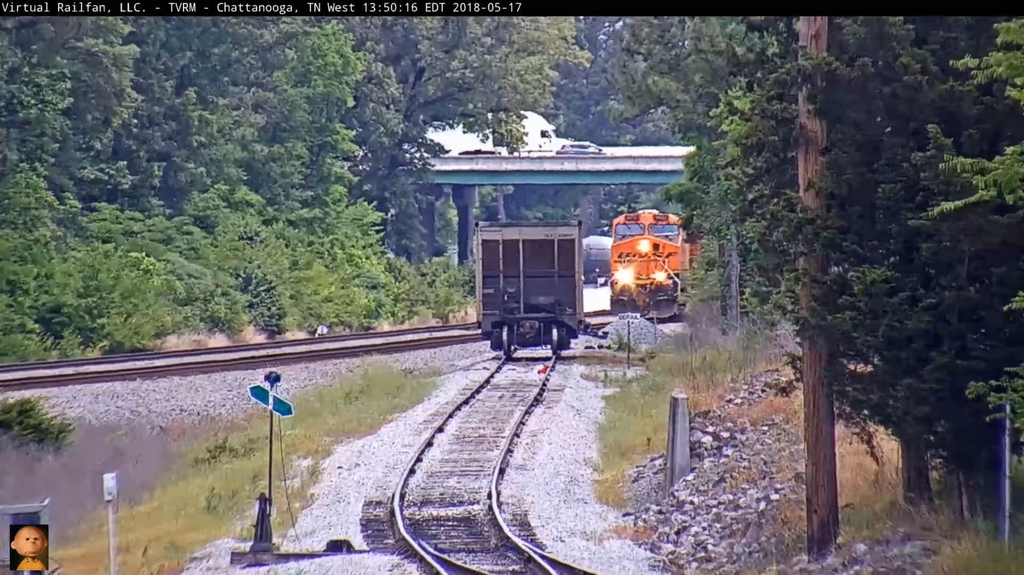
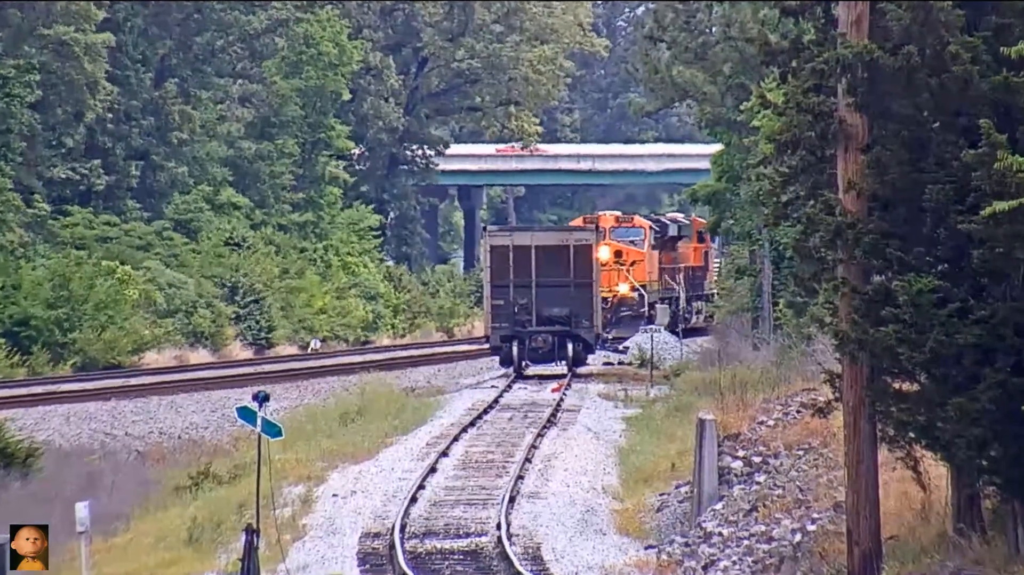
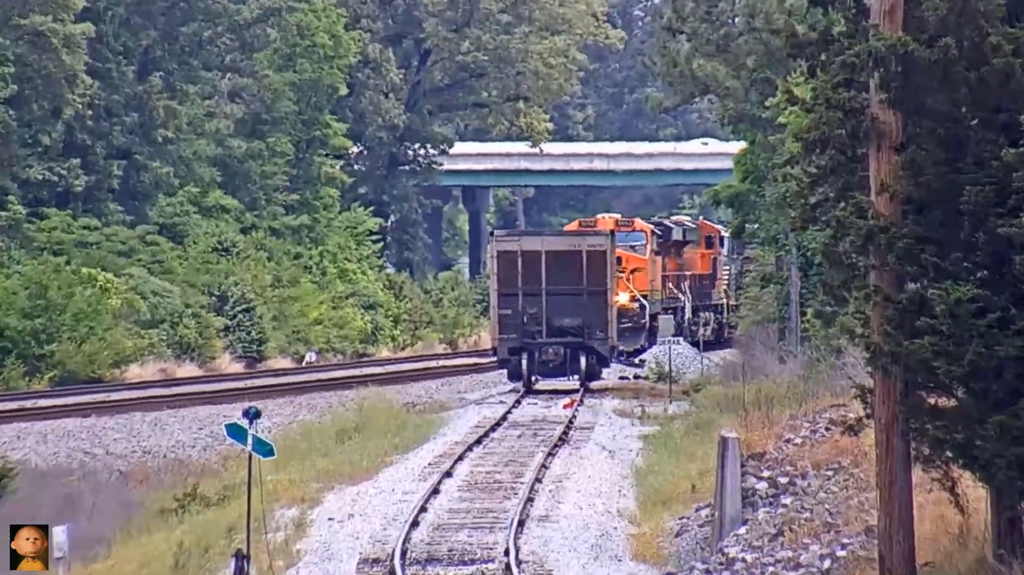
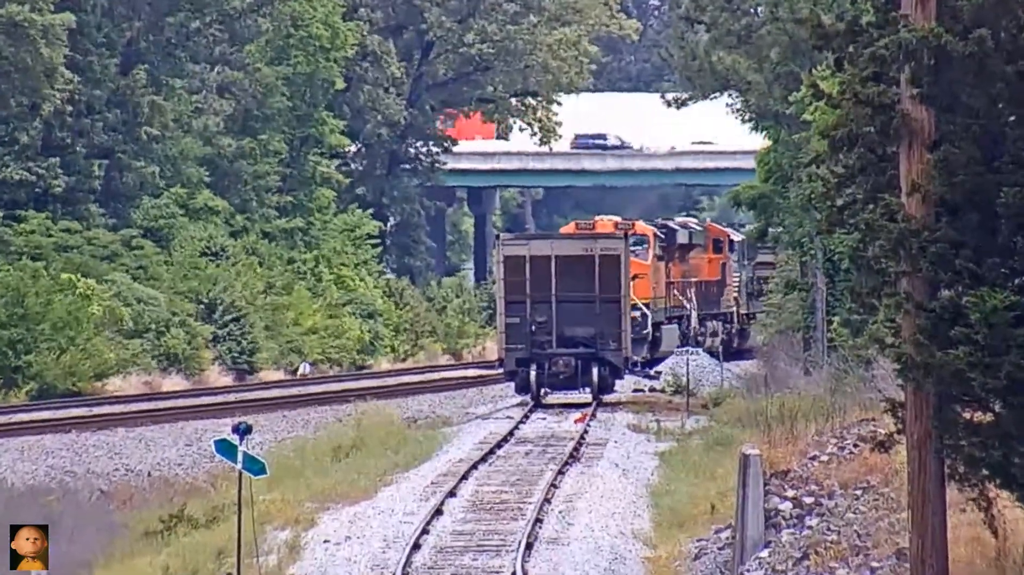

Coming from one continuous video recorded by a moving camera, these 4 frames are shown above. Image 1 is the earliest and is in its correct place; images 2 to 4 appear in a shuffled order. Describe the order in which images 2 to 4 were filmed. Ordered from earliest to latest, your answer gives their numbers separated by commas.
2, 3, 4
